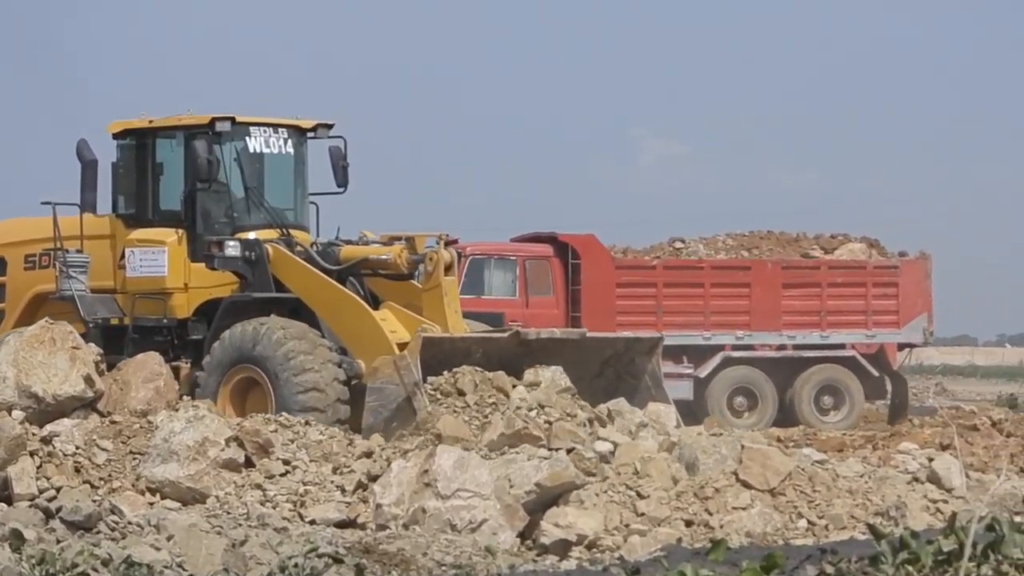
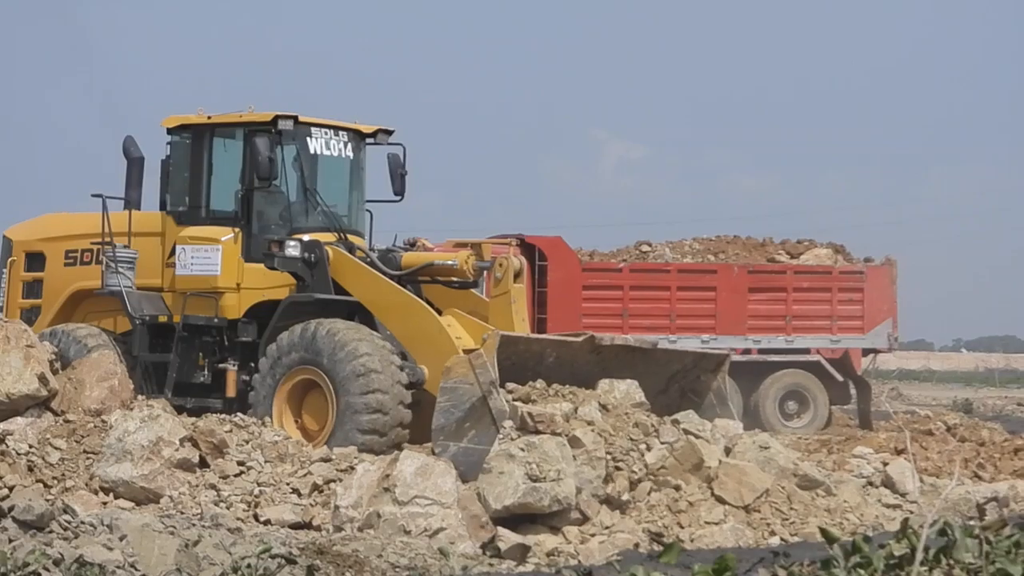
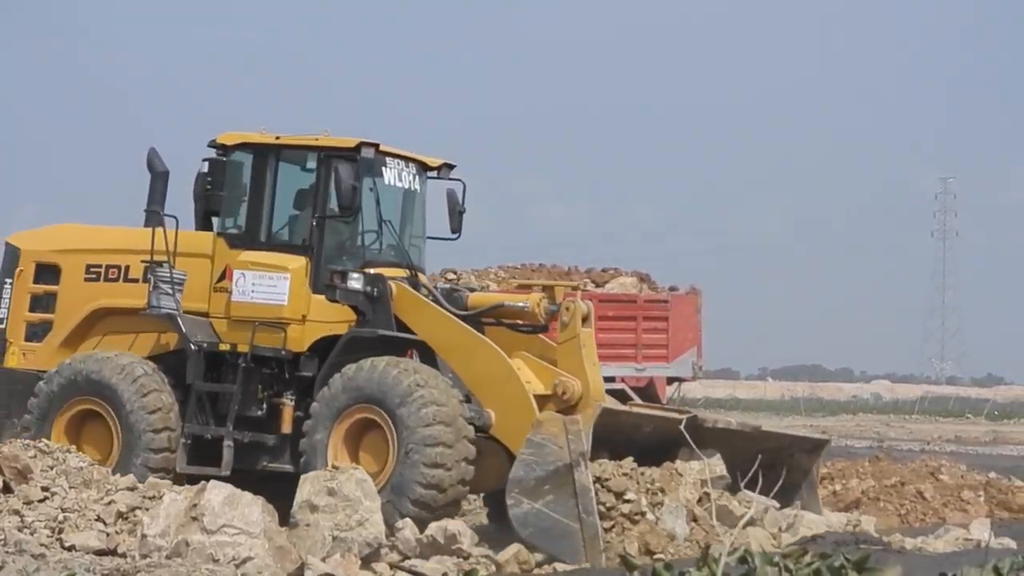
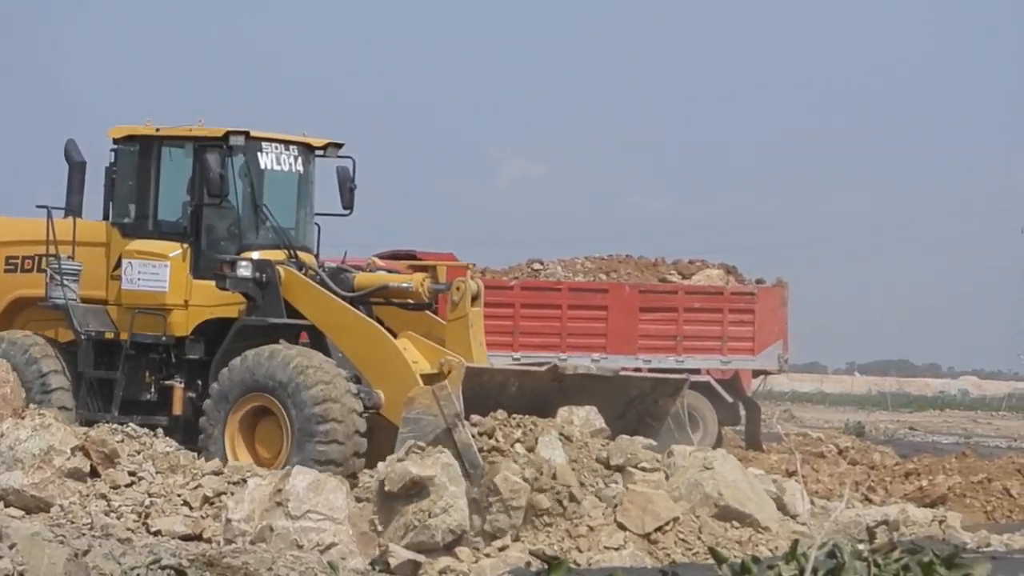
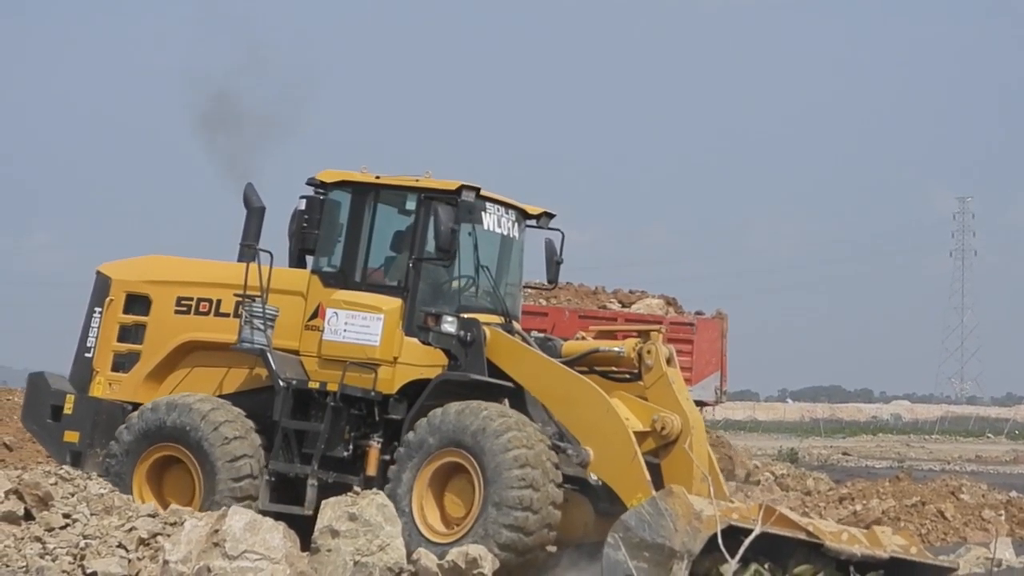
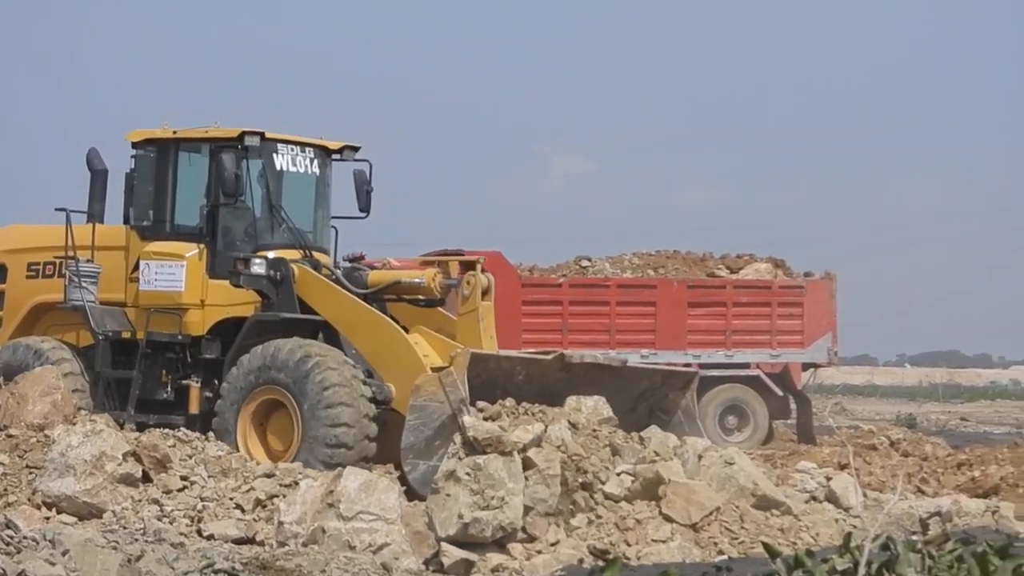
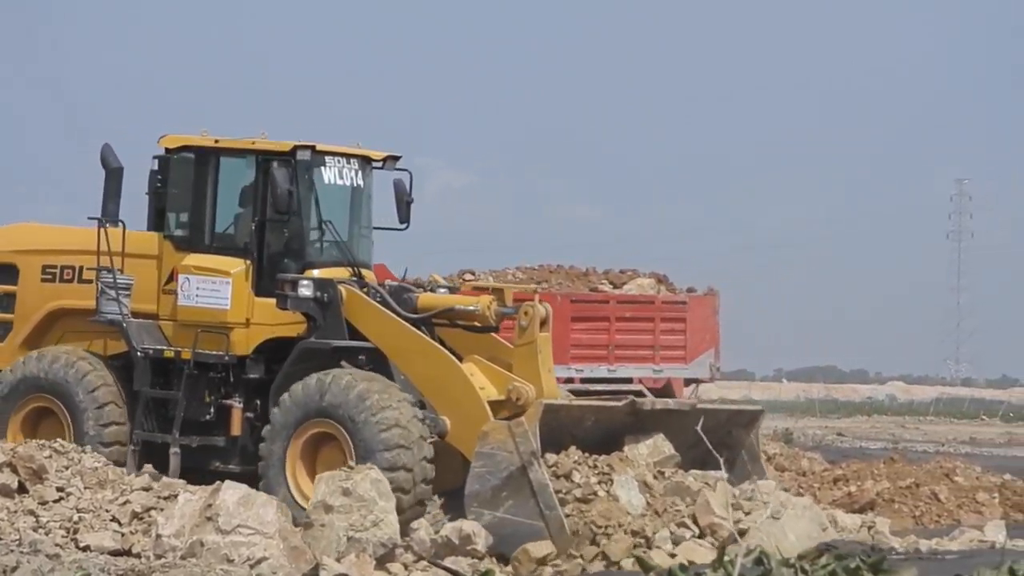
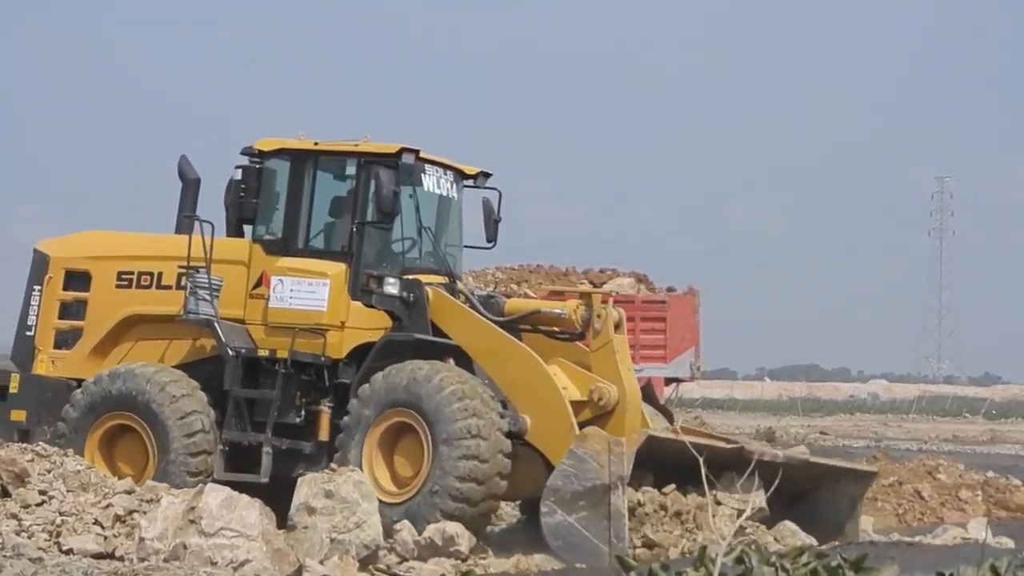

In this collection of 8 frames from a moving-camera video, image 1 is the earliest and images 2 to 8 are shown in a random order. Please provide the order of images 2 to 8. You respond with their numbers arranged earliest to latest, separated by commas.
2, 6, 4, 7, 3, 8, 5
